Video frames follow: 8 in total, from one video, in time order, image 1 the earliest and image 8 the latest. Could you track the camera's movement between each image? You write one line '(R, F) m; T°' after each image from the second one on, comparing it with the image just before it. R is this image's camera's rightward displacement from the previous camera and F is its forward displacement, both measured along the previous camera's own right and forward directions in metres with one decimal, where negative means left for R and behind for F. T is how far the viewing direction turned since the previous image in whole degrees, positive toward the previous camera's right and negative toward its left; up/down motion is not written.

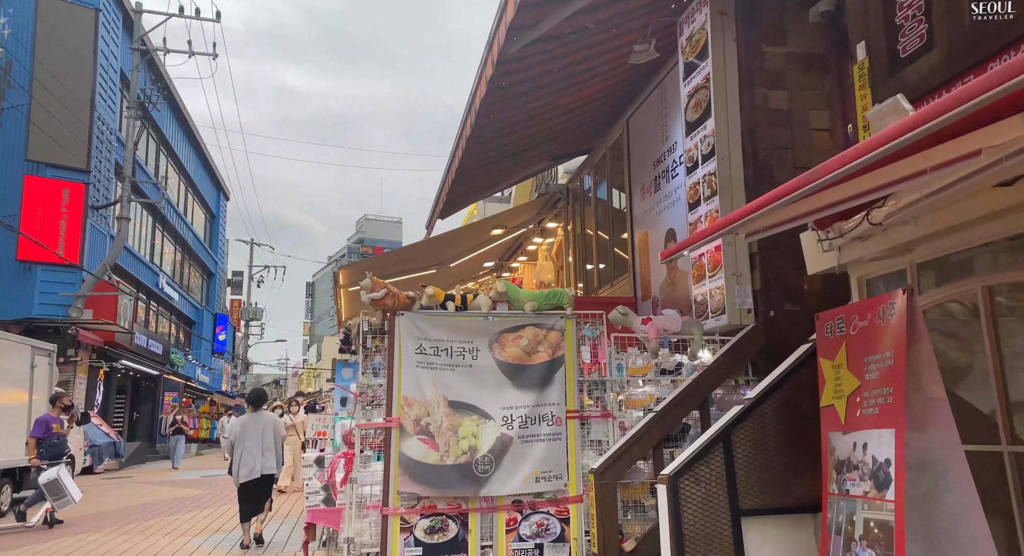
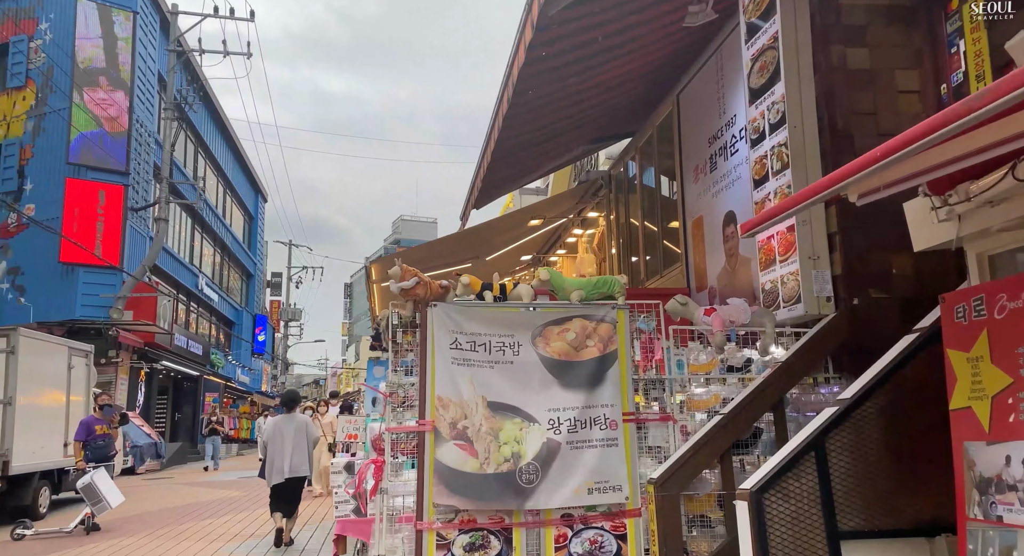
(-0.1, +0.4) m; -3°
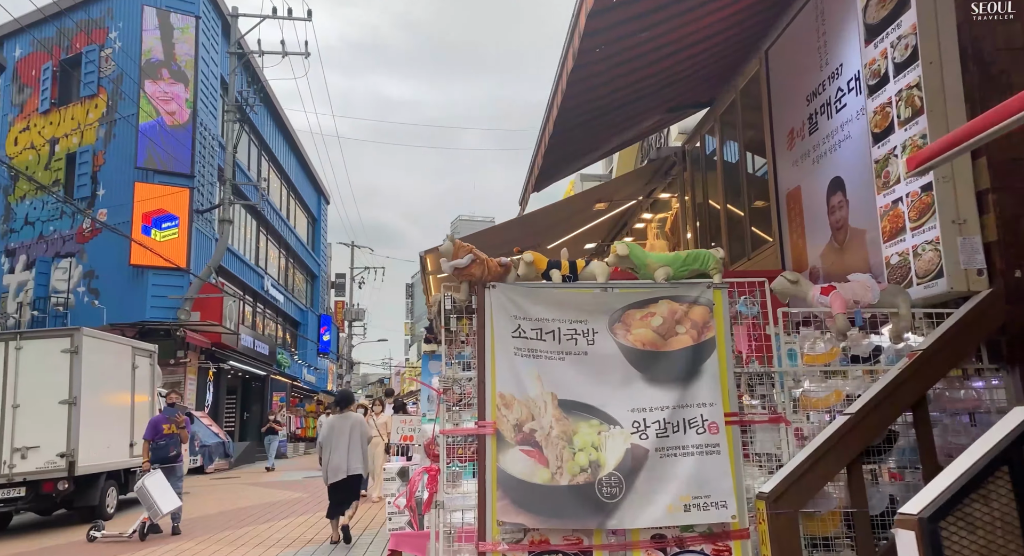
(-0.1, +0.6) m; -5°
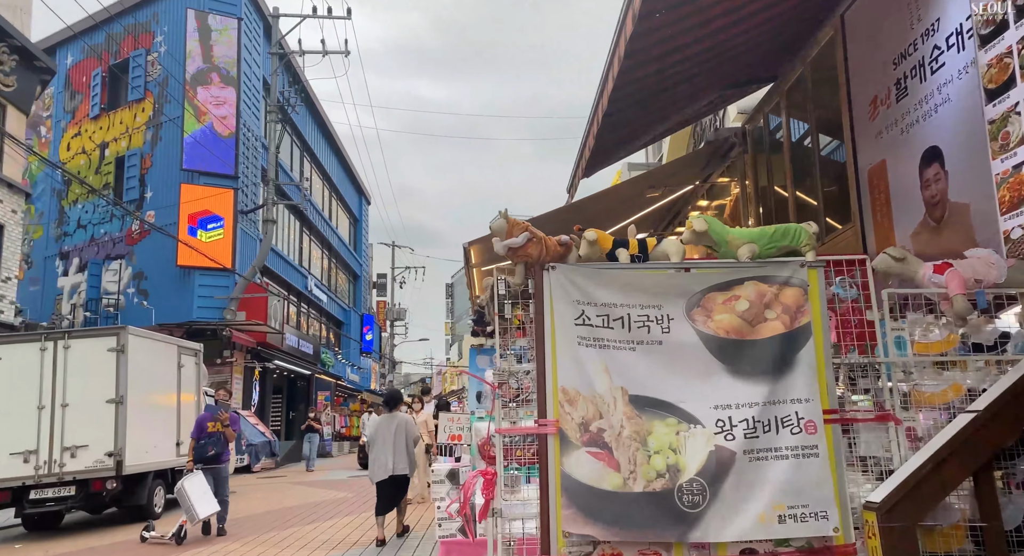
(-0.1, +0.3) m; -3°
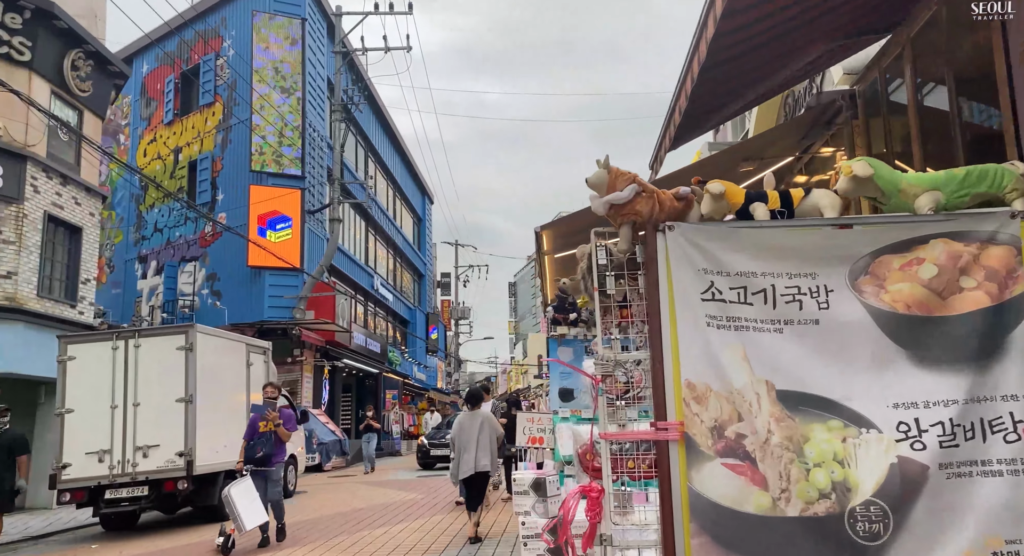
(-0.1, +0.6) m; -5°
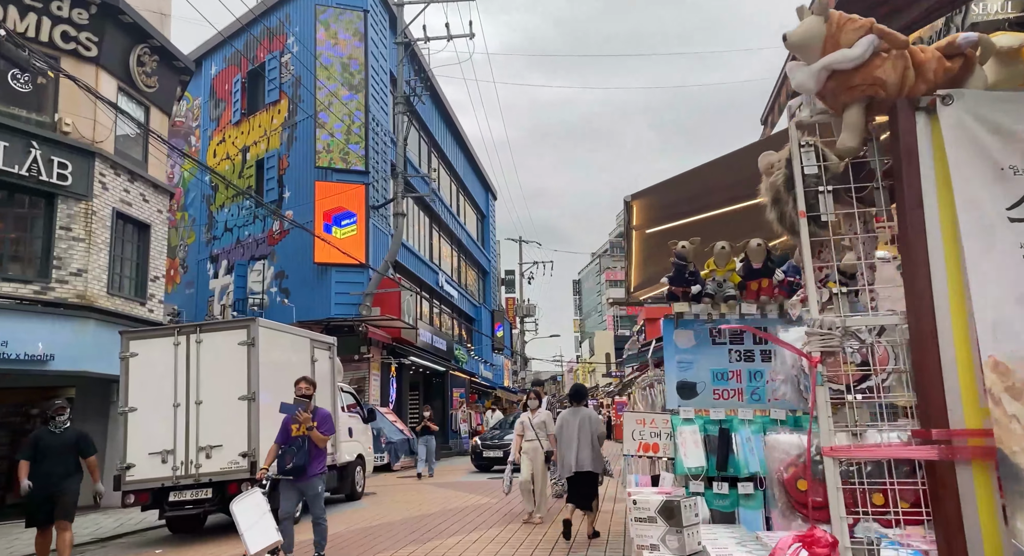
(-0.2, +0.8) m; -5°
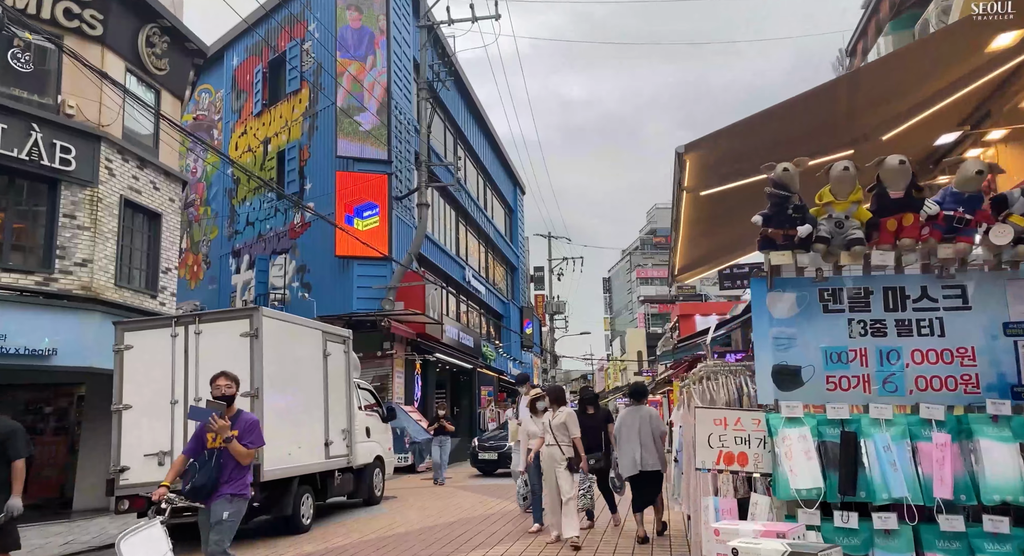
(0.0, +1.0) m; -2°
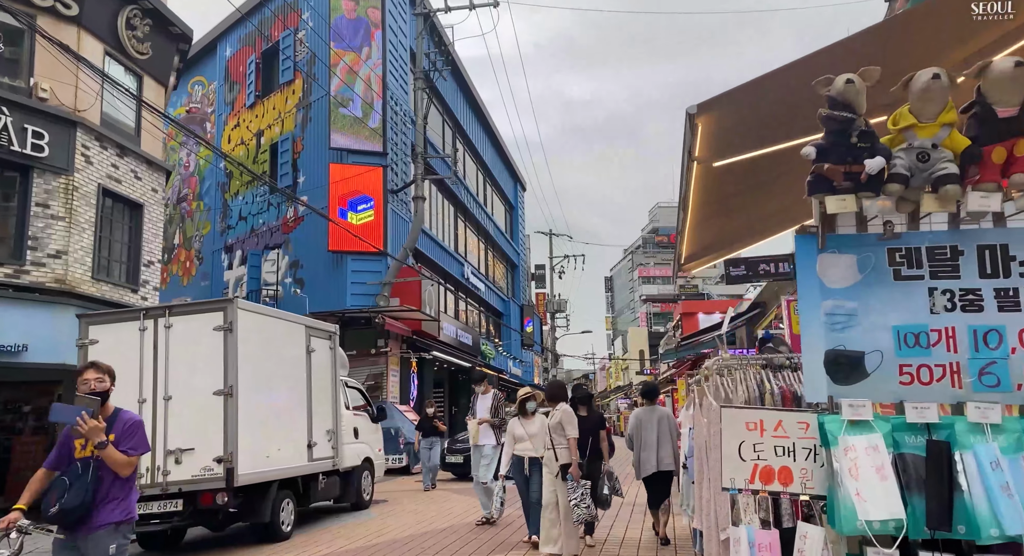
(+0.1, +0.6) m; 0°
